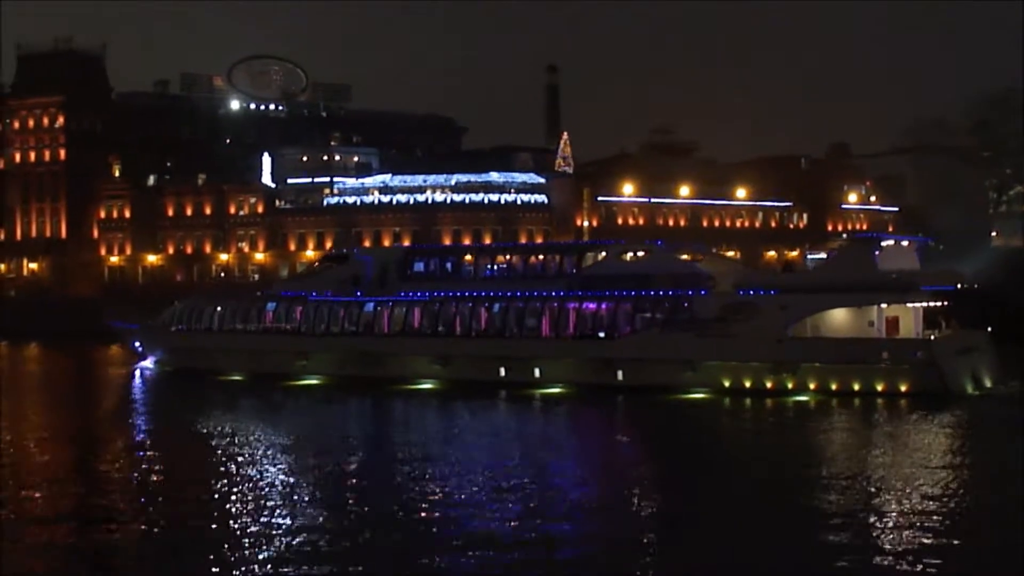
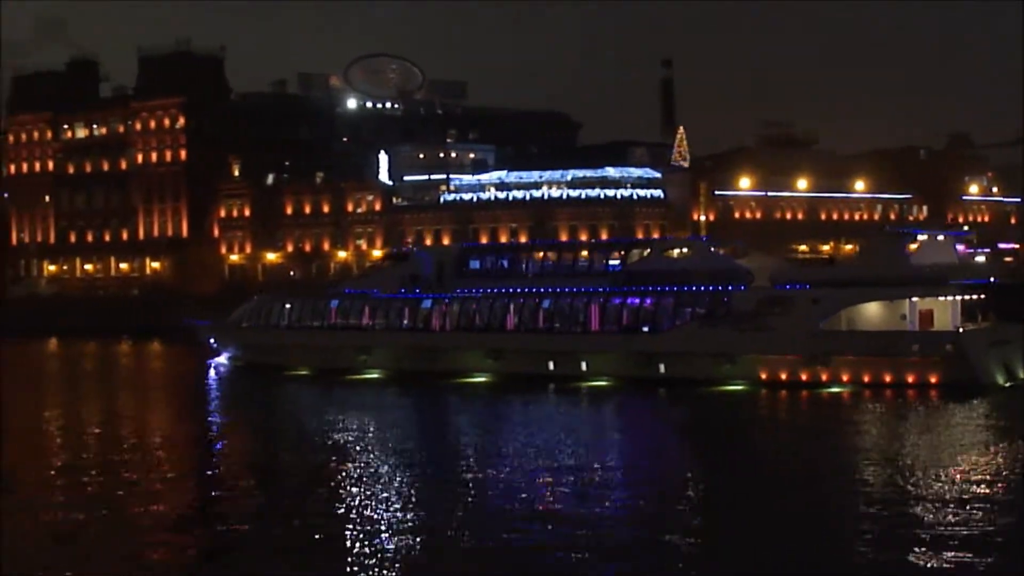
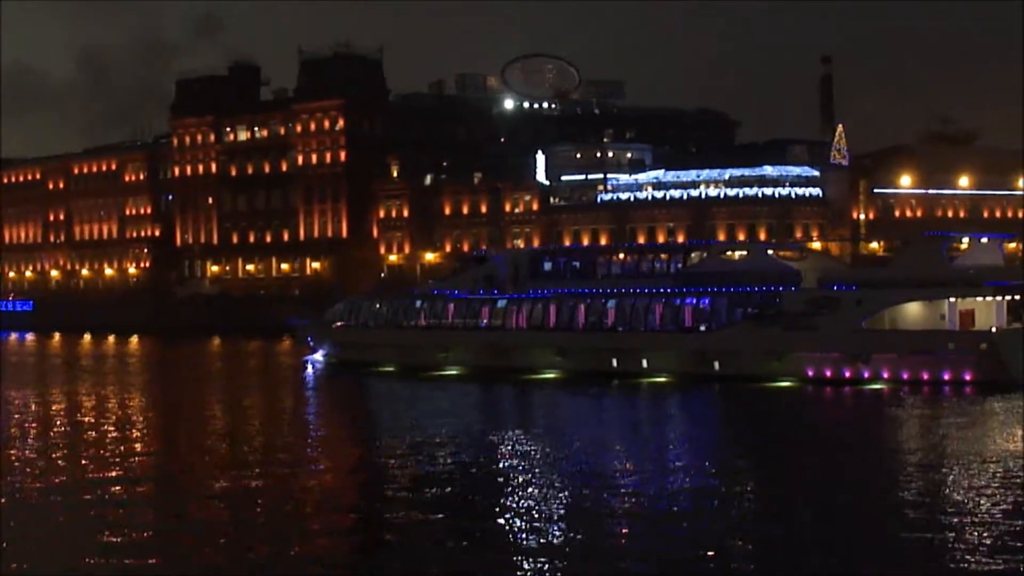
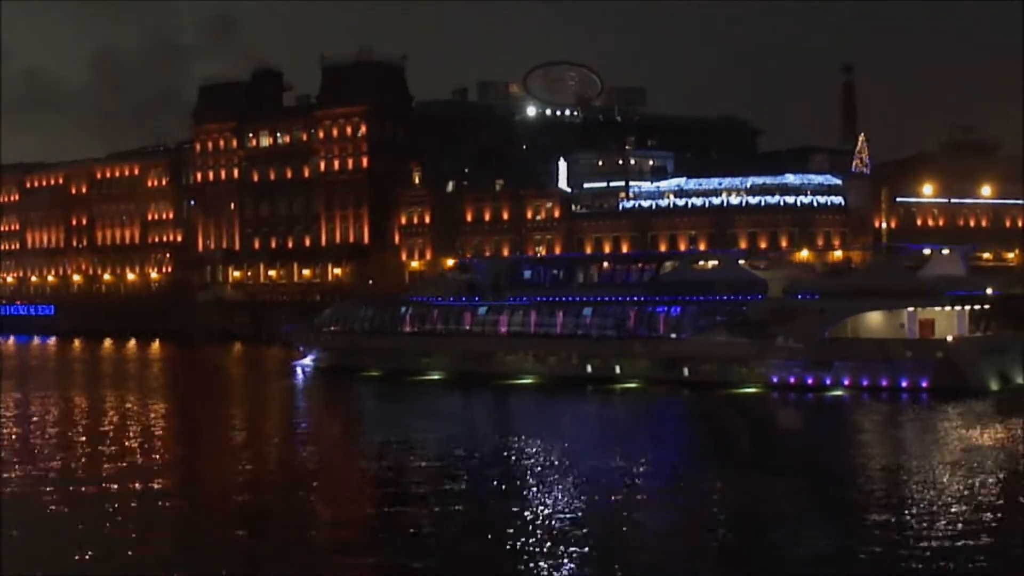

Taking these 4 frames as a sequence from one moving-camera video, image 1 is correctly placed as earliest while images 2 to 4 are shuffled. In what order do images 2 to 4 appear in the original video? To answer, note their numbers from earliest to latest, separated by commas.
2, 3, 4
